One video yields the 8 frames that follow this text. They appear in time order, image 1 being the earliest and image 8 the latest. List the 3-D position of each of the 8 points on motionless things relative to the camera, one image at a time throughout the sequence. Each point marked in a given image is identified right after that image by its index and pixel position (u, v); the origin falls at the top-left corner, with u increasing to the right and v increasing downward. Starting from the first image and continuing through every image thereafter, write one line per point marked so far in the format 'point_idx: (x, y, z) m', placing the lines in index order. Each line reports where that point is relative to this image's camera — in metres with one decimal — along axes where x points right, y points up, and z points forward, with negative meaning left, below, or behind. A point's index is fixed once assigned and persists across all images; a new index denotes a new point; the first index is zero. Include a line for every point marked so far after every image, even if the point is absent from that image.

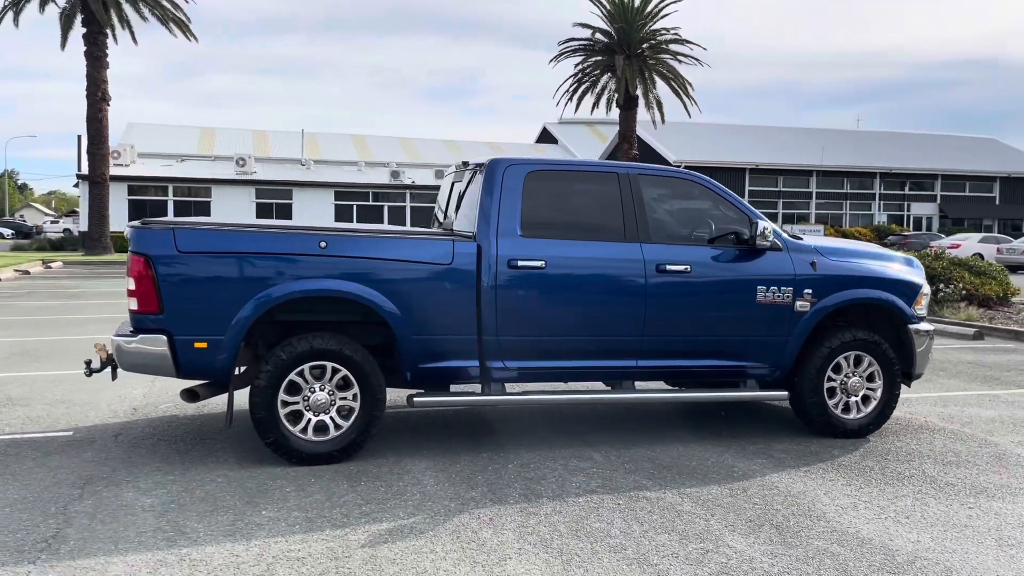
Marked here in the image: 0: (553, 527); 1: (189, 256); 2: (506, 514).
0: (+0.2, -1.2, +4.3) m
1: (-1.8, +0.2, +5.1) m
2: (0.0, -1.2, +4.5) m
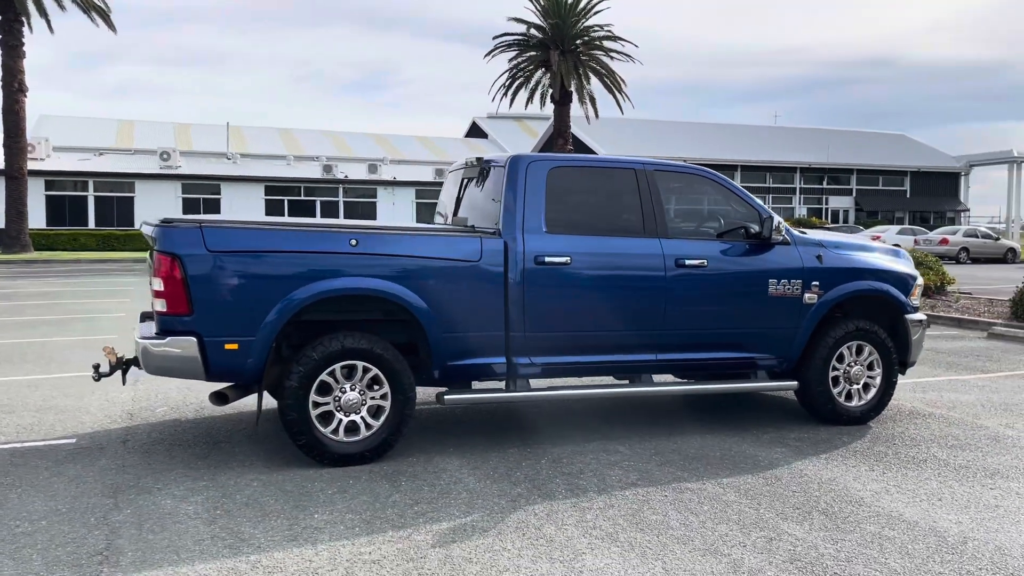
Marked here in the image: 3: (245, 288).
0: (+0.5, -1.1, +4.4) m
1: (-1.6, +0.2, +5.0) m
2: (+0.3, -1.1, +4.5) m
3: (-1.5, 0.0, +5.0) m
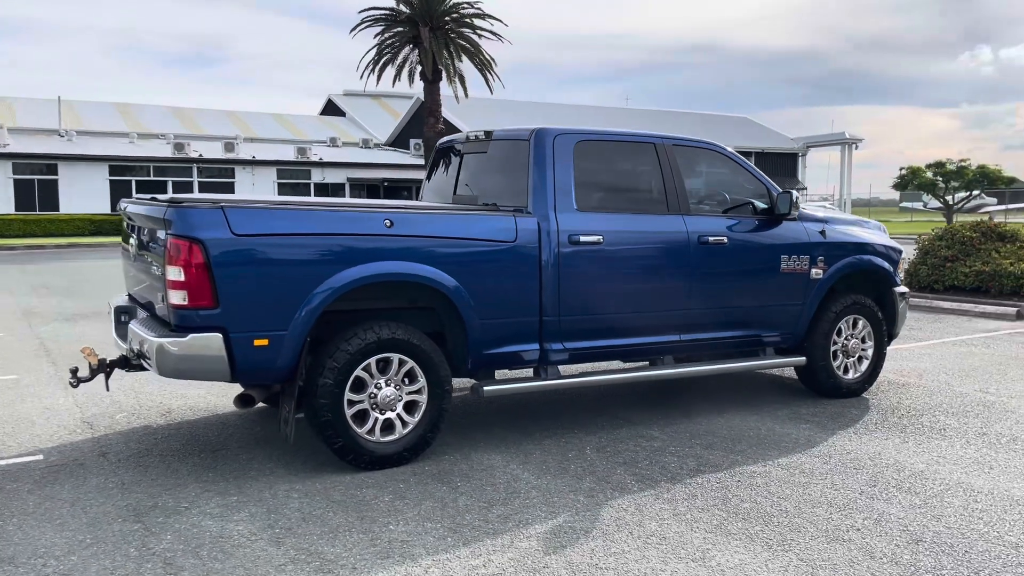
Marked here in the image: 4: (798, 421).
0: (+0.9, -1.1, +4.2) m
1: (-1.3, +0.2, +4.4) m
2: (+0.7, -1.0, +4.3) m
3: (-1.2, +0.1, +4.4) m
4: (+1.9, -0.9, +5.9) m
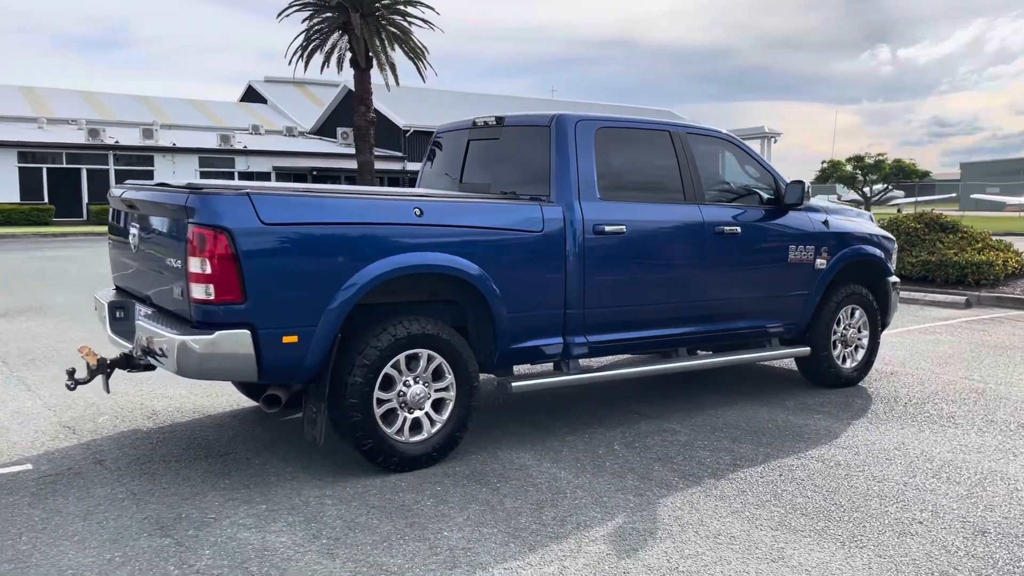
0: (+1.2, -1.0, +4.1) m
1: (-1.1, +0.3, +4.1) m
2: (+0.9, -1.0, +4.2) m
3: (-1.0, +0.1, +4.1) m
4: (+2.0, -0.8, +5.9) m
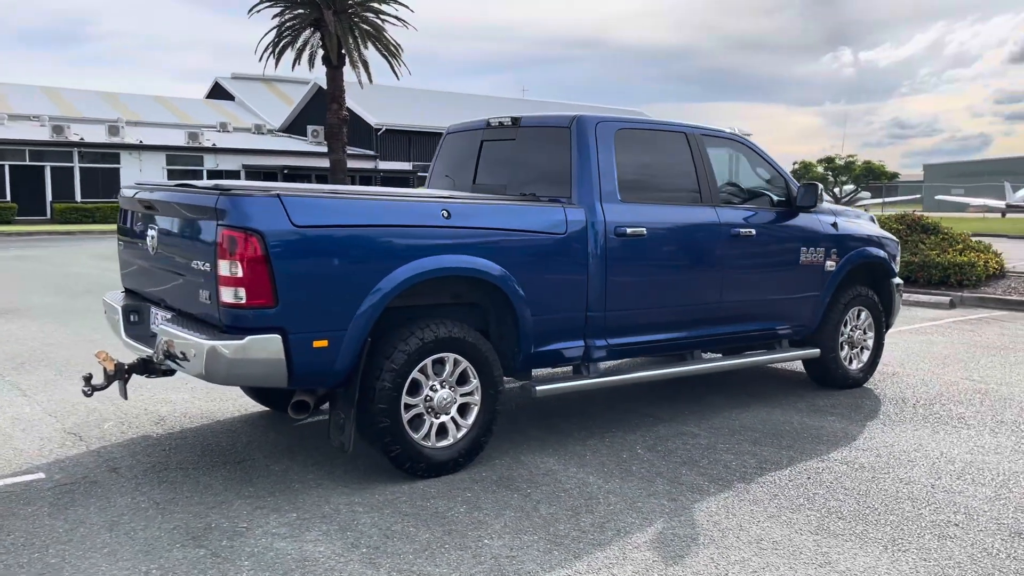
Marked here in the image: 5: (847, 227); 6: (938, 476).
0: (+1.3, -1.0, +4.1) m
1: (-0.9, +0.3, +4.0) m
2: (+1.0, -1.0, +4.1) m
3: (-0.8, +0.1, +4.1) m
4: (+2.1, -0.8, +5.9) m
5: (+2.5, +0.5, +6.6) m
6: (+2.2, -1.0, +4.6) m
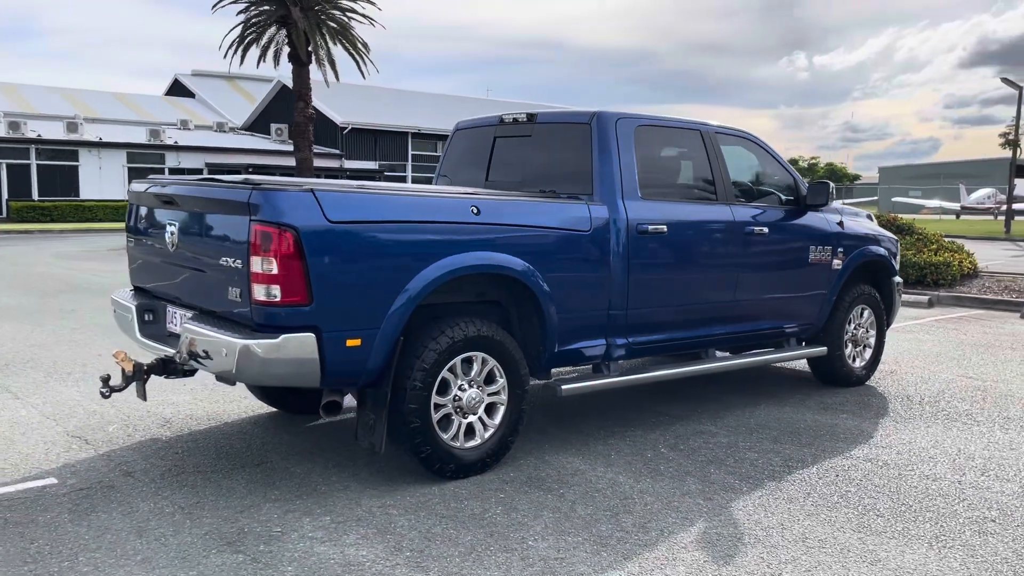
0: (+1.5, -1.0, +4.1) m
1: (-0.7, +0.3, +3.9) m
2: (+1.2, -1.0, +4.1) m
3: (-0.6, +0.1, +4.0) m
4: (+2.2, -0.8, +6.0) m
5: (+2.5, +0.5, +6.6) m
6: (+2.4, -1.0, +4.6) m
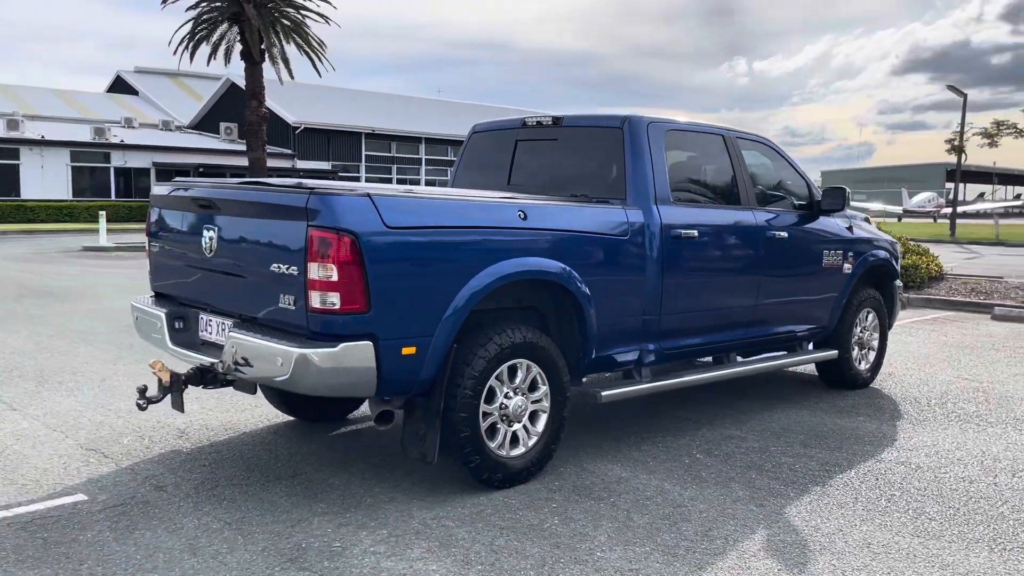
0: (+1.7, -1.0, +4.1) m
1: (-0.5, +0.2, +3.8) m
2: (+1.4, -1.0, +4.1) m
3: (-0.4, +0.1, +3.9) m
4: (+2.3, -0.9, +6.0) m
5: (+2.6, +0.4, +6.7) m
6: (+2.6, -1.0, +4.7) m
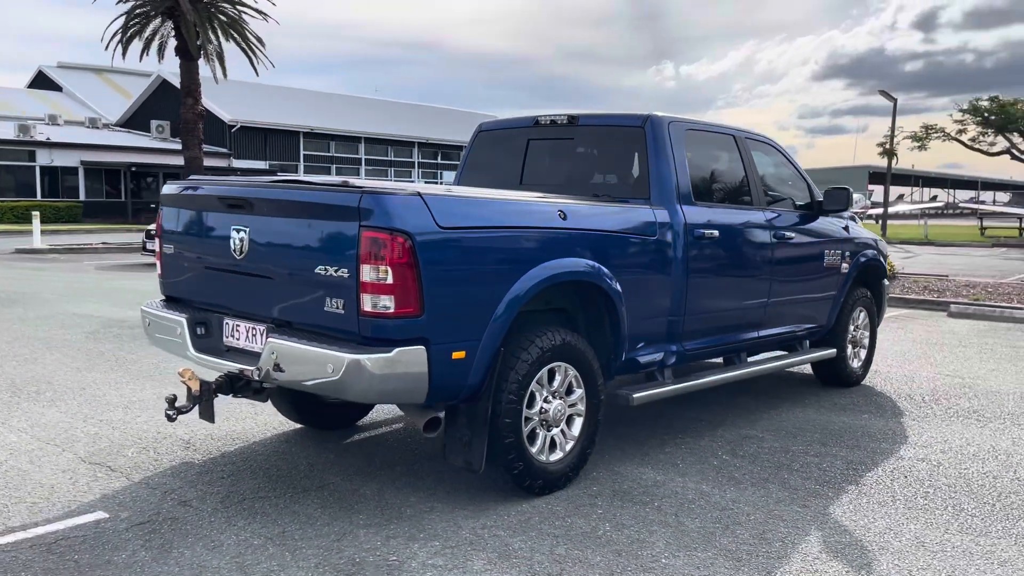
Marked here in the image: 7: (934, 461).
0: (+1.9, -1.0, +4.1) m
1: (-0.2, +0.2, +3.6) m
2: (+1.6, -1.0, +4.1) m
3: (-0.2, +0.1, +3.7) m
4: (+2.3, -0.9, +6.1) m
5: (+2.6, +0.4, +6.8) m
6: (+2.7, -1.0, +4.8) m
7: (+2.3, -1.0, +4.9) m
